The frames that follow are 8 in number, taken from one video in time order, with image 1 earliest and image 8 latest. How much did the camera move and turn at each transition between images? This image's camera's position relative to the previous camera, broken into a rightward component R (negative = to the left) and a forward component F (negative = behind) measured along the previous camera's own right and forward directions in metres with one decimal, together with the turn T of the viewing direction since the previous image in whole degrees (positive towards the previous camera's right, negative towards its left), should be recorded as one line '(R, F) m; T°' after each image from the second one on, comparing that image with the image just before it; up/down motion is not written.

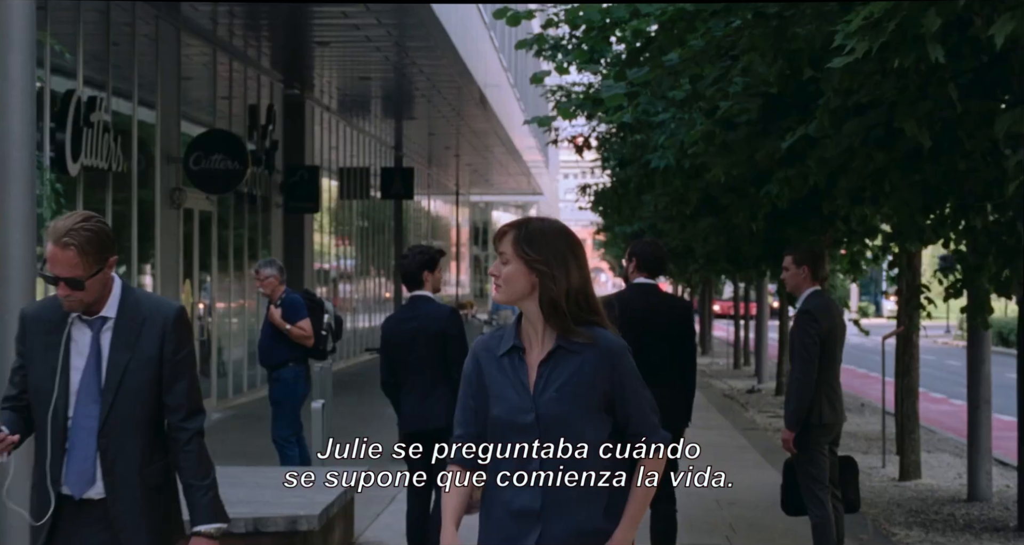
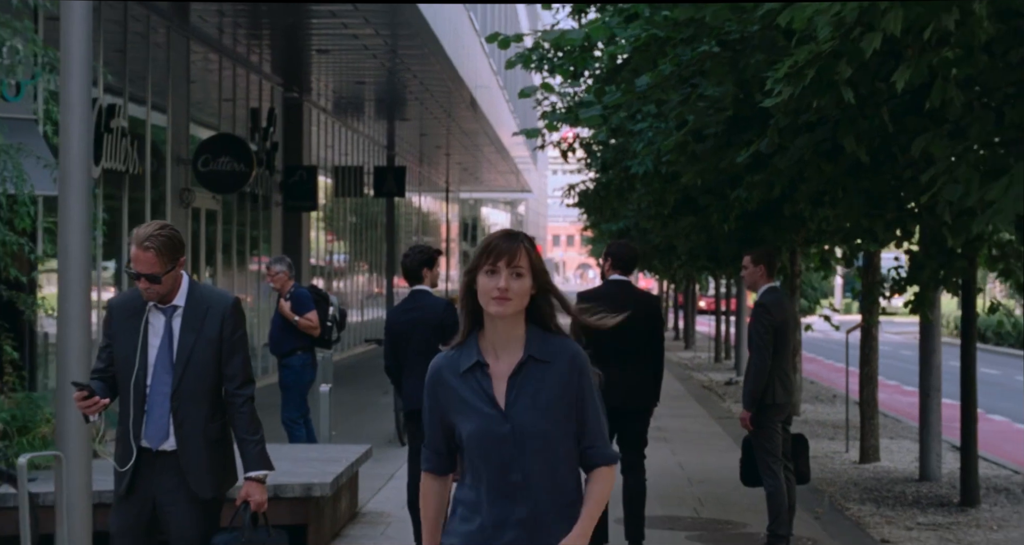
(0.0, -0.9) m; +1°
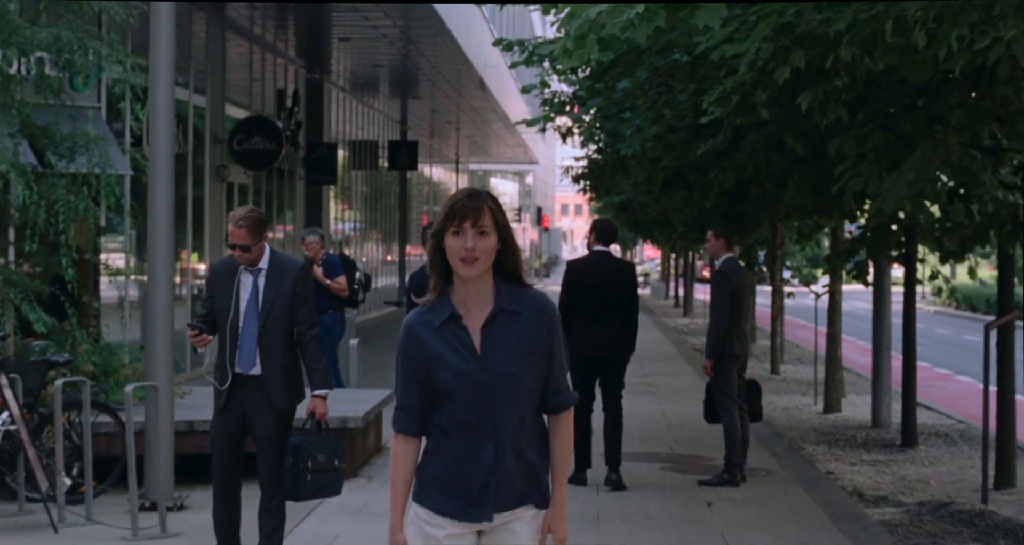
(+0.1, -1.6) m; 0°
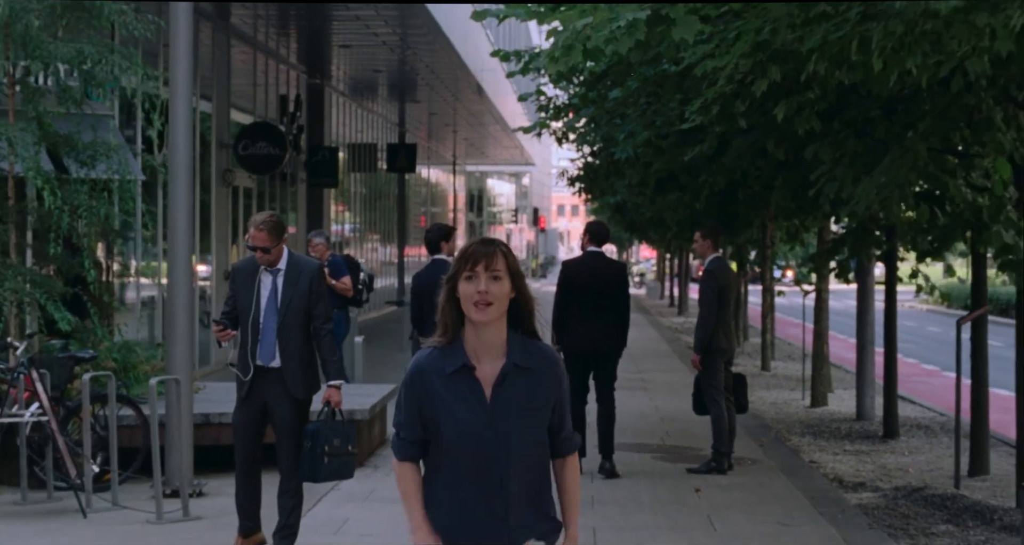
(0.0, -0.5) m; 0°
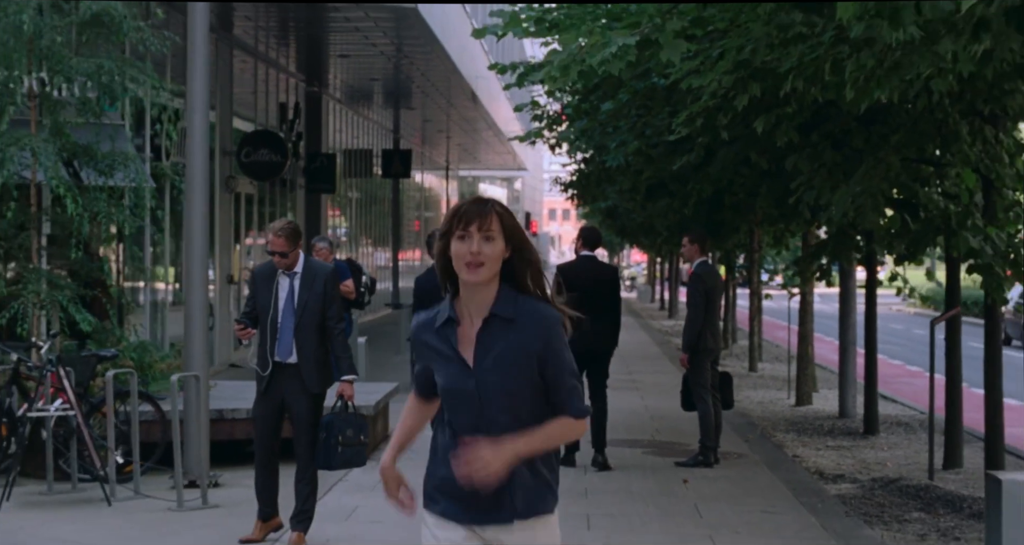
(-0.1, -0.5) m; 0°
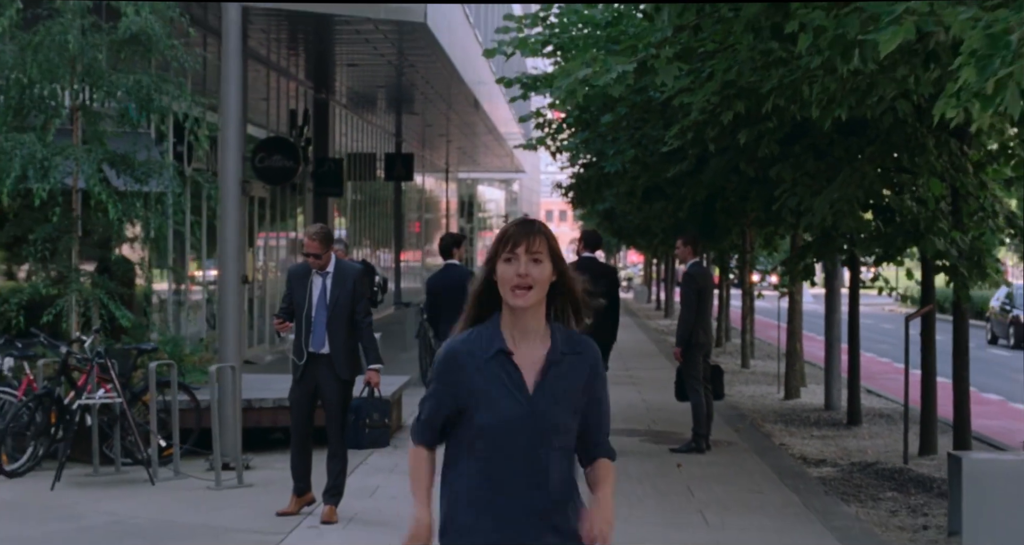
(-0.1, -0.8) m; 0°
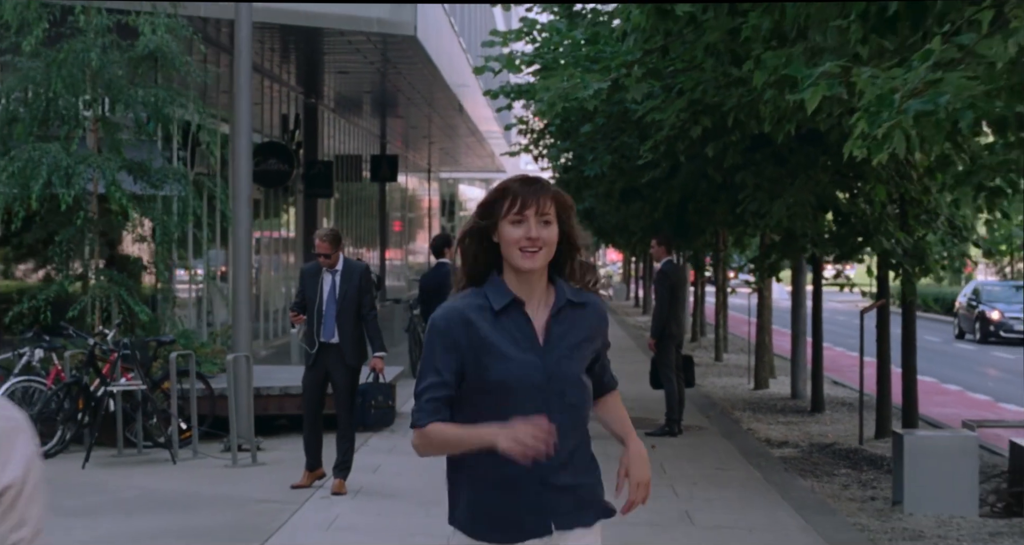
(-0.1, -1.0) m; +1°
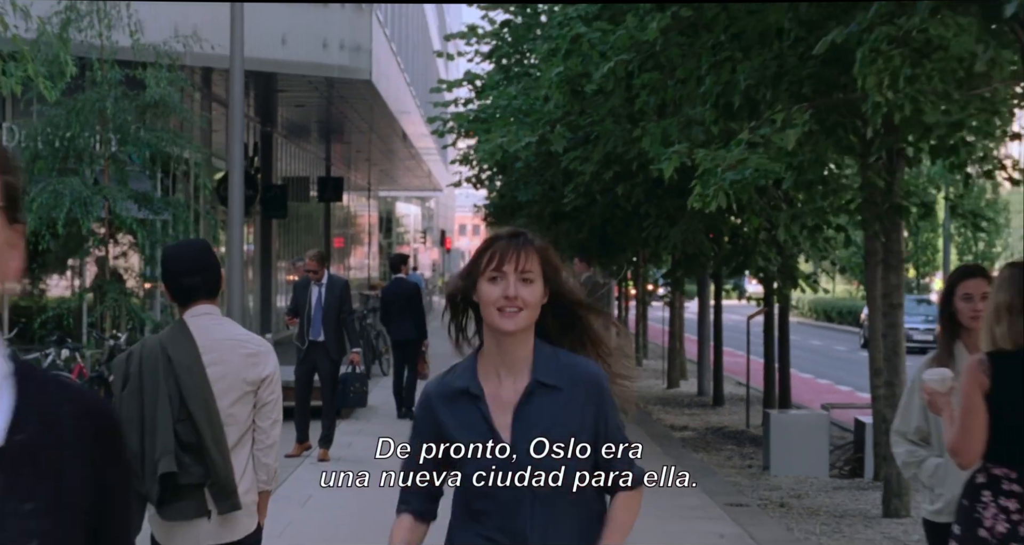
(-0.1, -2.4) m; +3°
